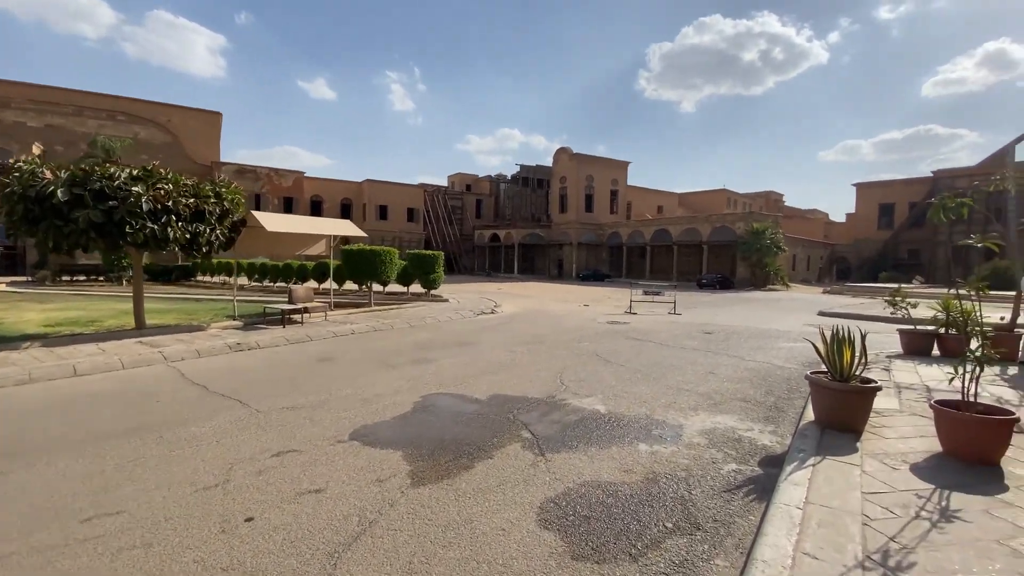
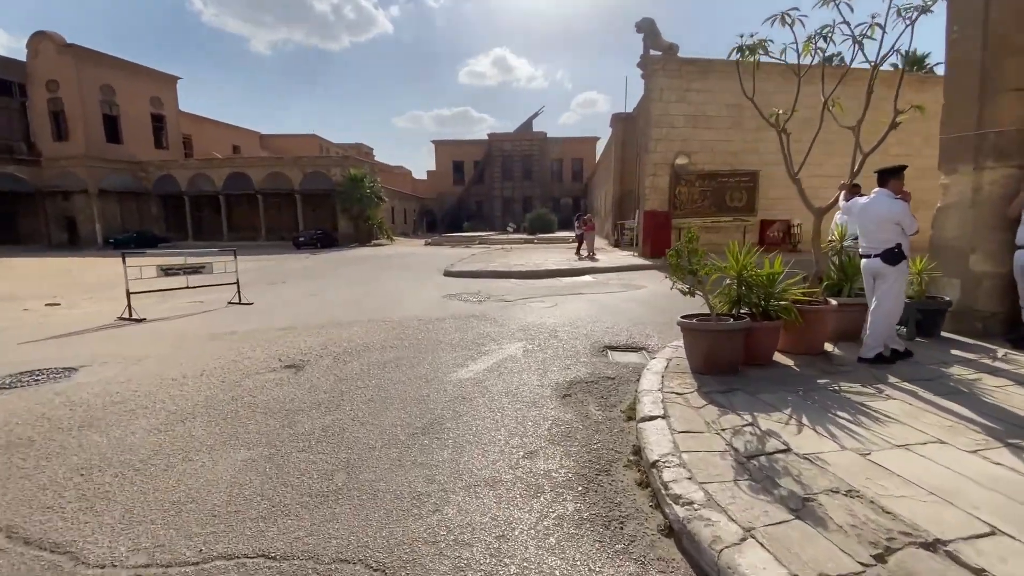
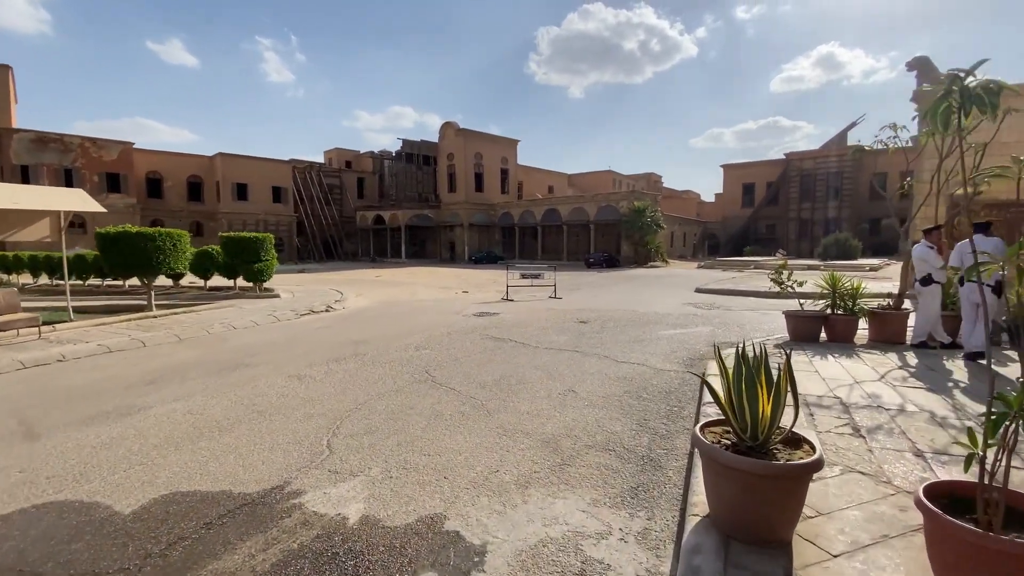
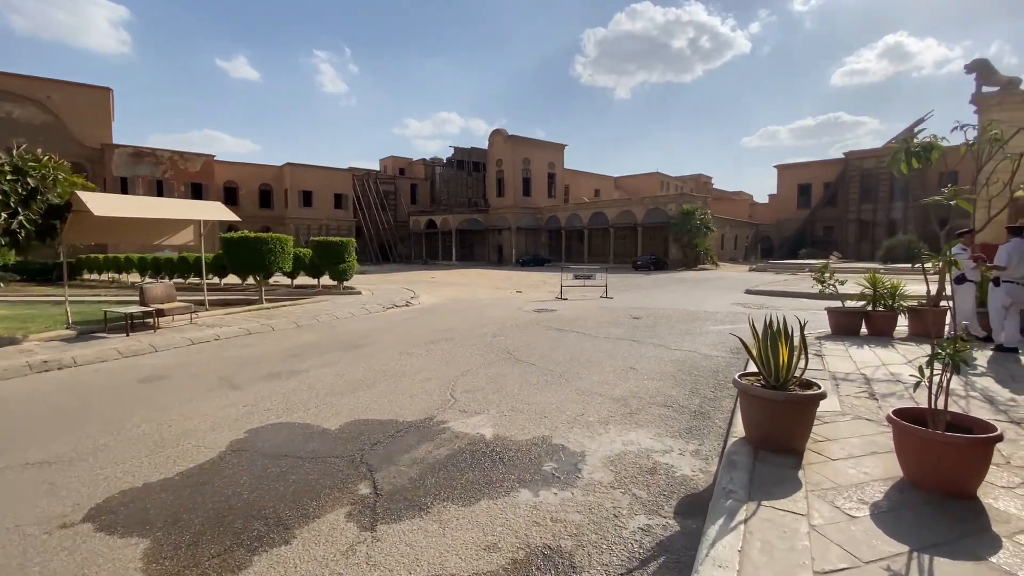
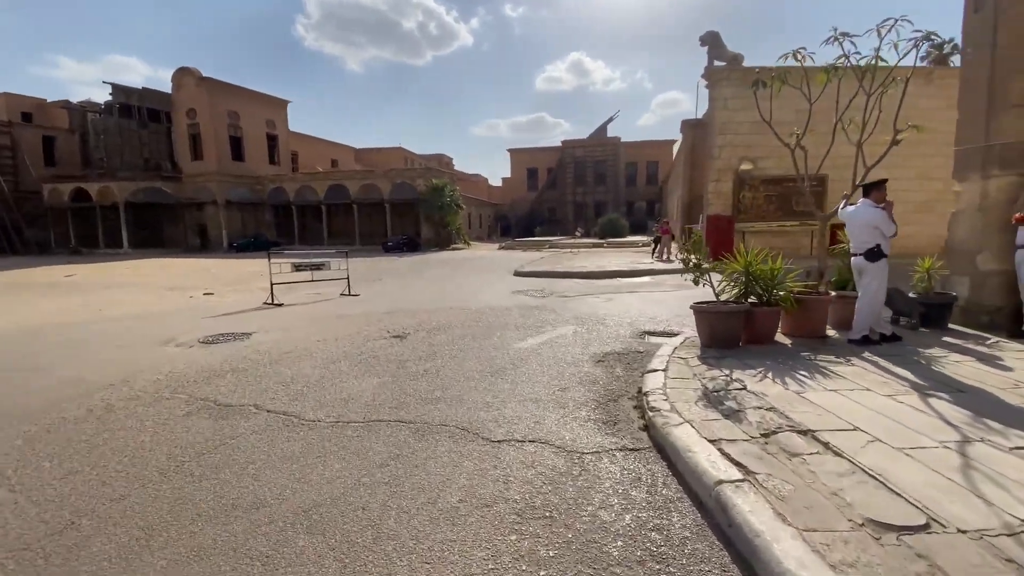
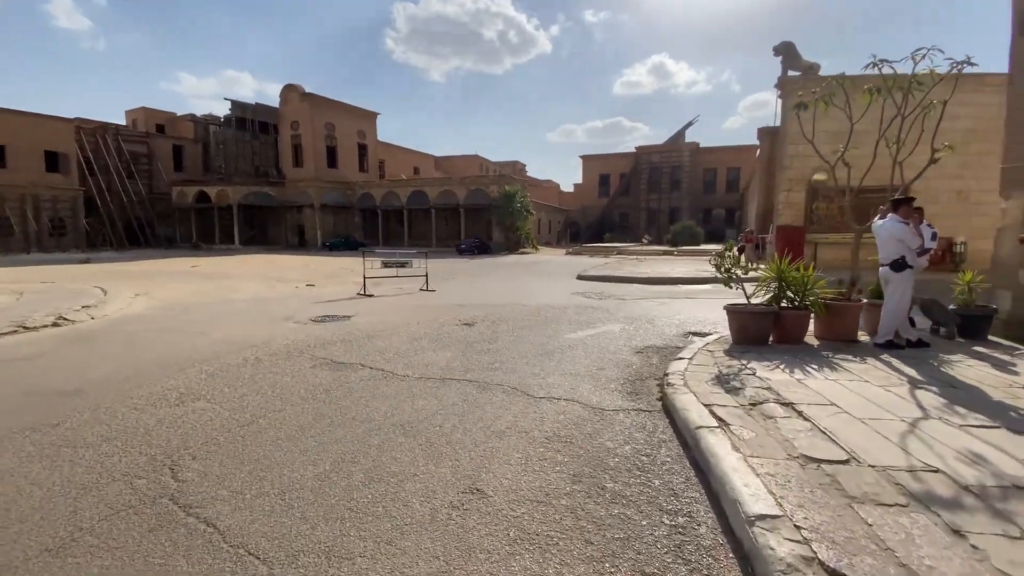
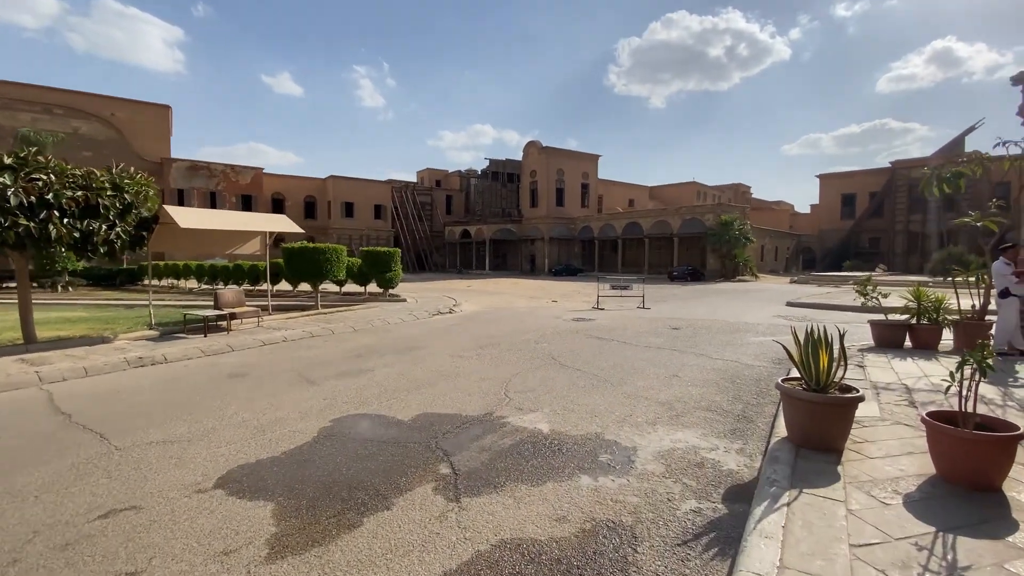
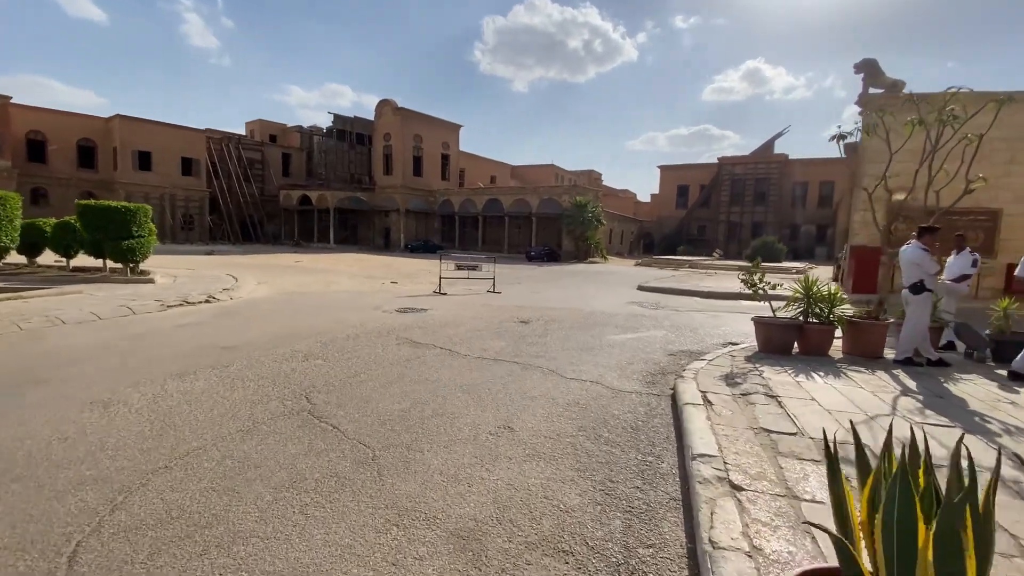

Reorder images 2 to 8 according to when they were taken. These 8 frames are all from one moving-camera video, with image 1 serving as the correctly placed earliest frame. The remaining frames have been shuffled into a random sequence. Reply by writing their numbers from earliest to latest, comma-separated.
7, 4, 3, 8, 6, 5, 2
